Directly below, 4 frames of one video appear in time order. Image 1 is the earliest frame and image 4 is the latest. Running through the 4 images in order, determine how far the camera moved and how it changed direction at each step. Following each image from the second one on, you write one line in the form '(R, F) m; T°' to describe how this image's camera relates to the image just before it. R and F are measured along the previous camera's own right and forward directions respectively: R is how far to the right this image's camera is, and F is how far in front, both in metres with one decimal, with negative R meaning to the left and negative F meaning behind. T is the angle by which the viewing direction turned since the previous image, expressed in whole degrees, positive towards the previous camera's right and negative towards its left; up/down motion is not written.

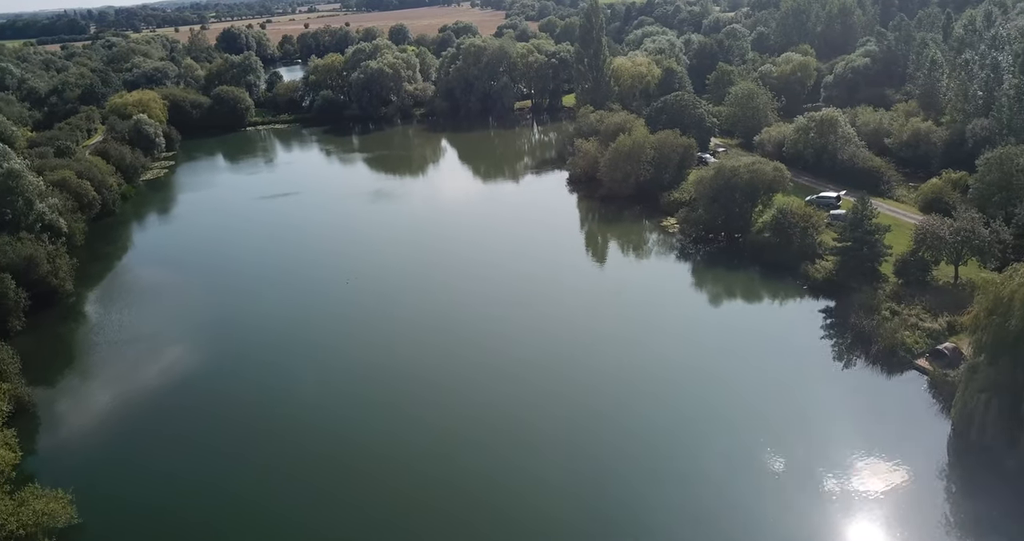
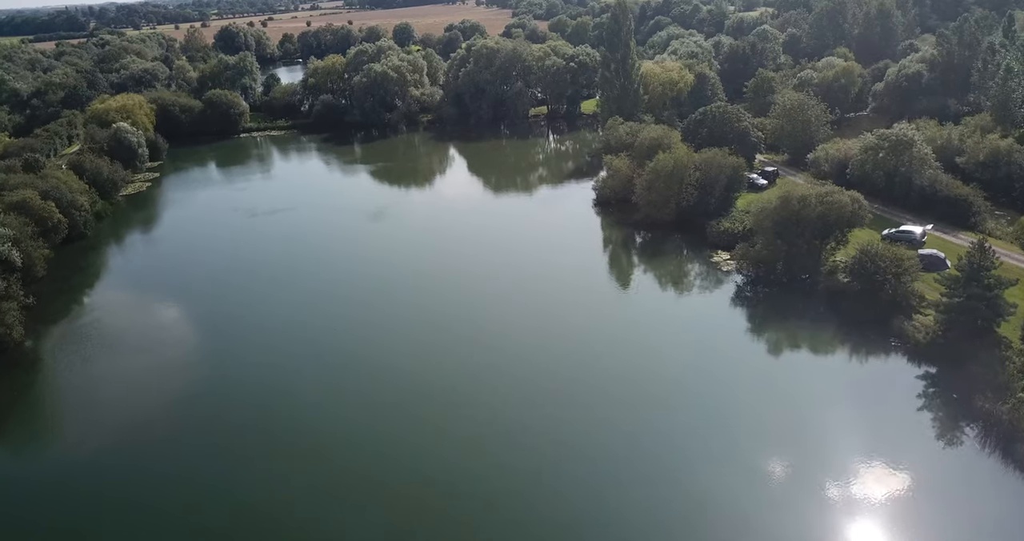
(-1.3, +5.6) m; 0°
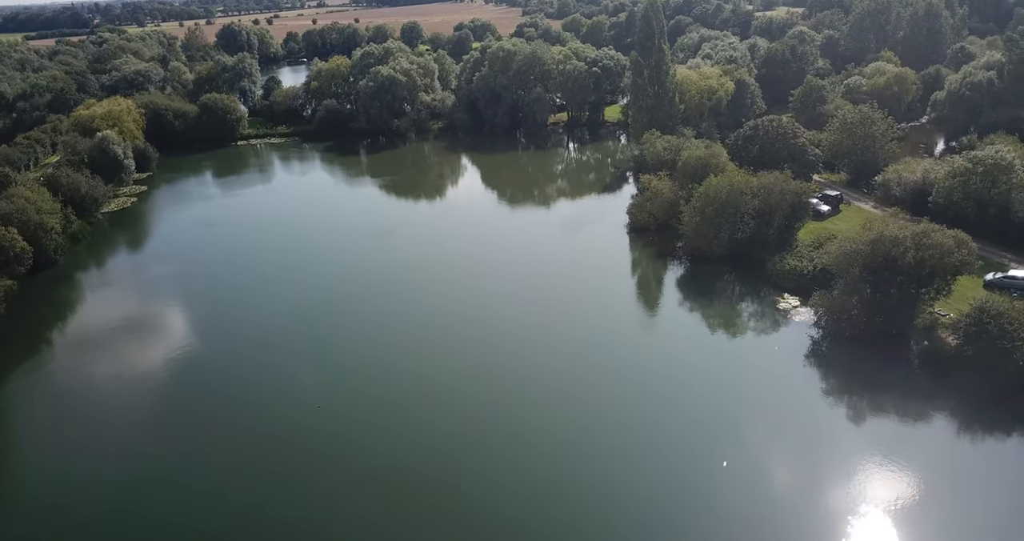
(-1.2, +5.1) m; 0°
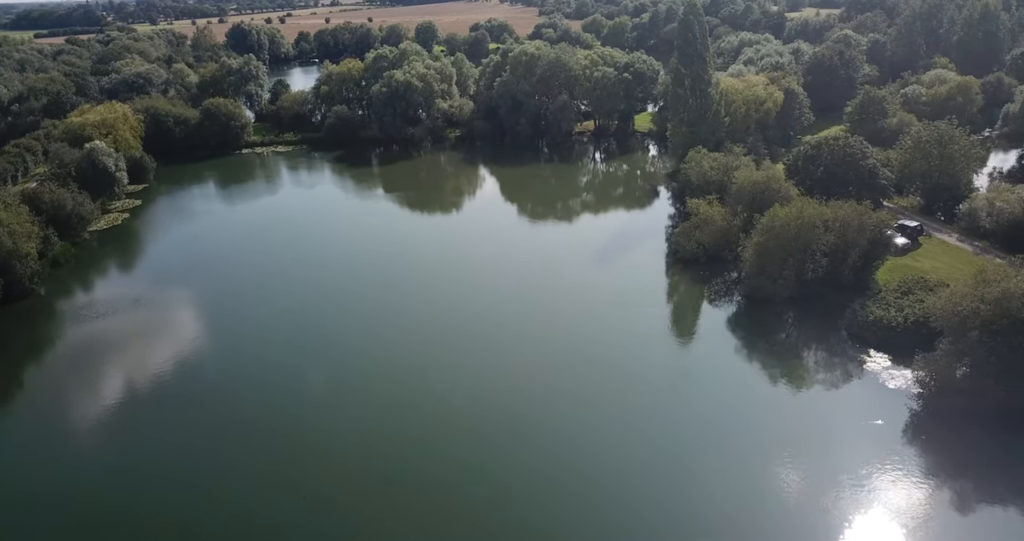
(-1.0, +4.5) m; -1°
